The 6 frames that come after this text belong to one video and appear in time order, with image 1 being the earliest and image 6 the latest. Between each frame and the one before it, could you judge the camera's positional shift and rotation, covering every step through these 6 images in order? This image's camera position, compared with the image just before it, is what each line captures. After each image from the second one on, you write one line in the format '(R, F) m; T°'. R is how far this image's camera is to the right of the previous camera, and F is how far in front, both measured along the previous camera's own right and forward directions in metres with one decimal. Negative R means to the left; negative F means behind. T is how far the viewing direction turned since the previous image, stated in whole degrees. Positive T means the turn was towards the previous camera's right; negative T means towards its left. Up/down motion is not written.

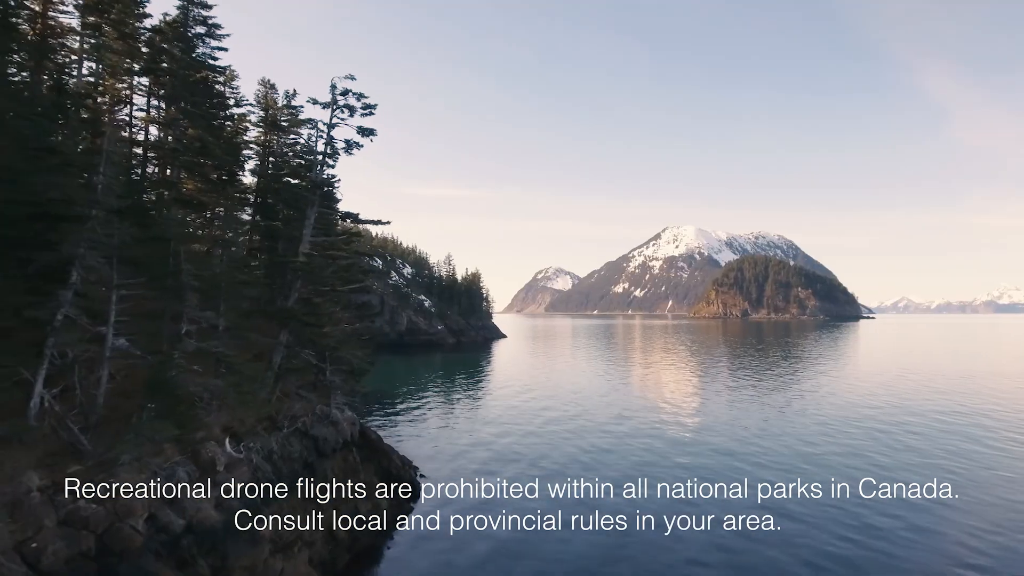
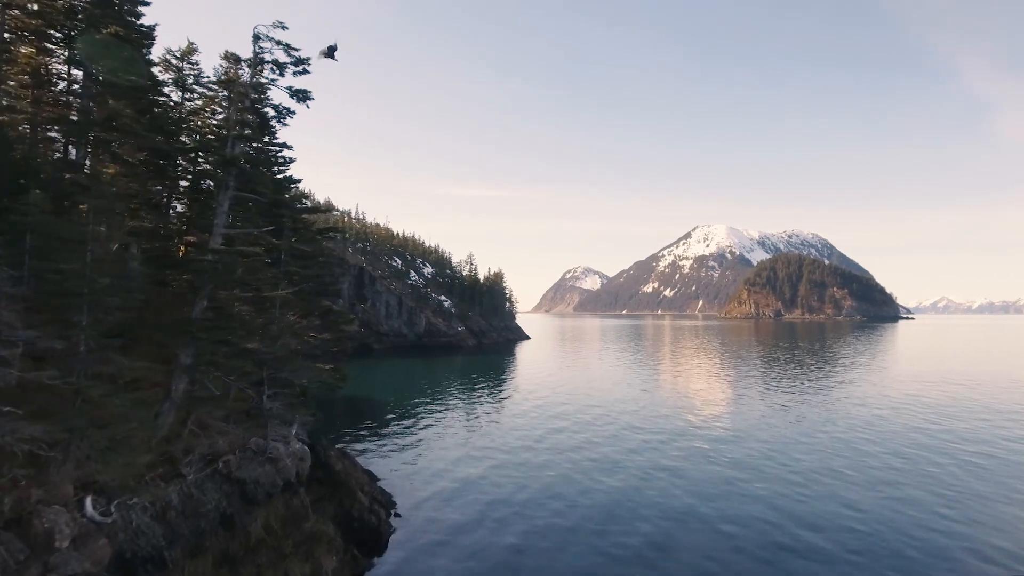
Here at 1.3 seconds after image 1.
(+1.0, +3.0) m; -3°
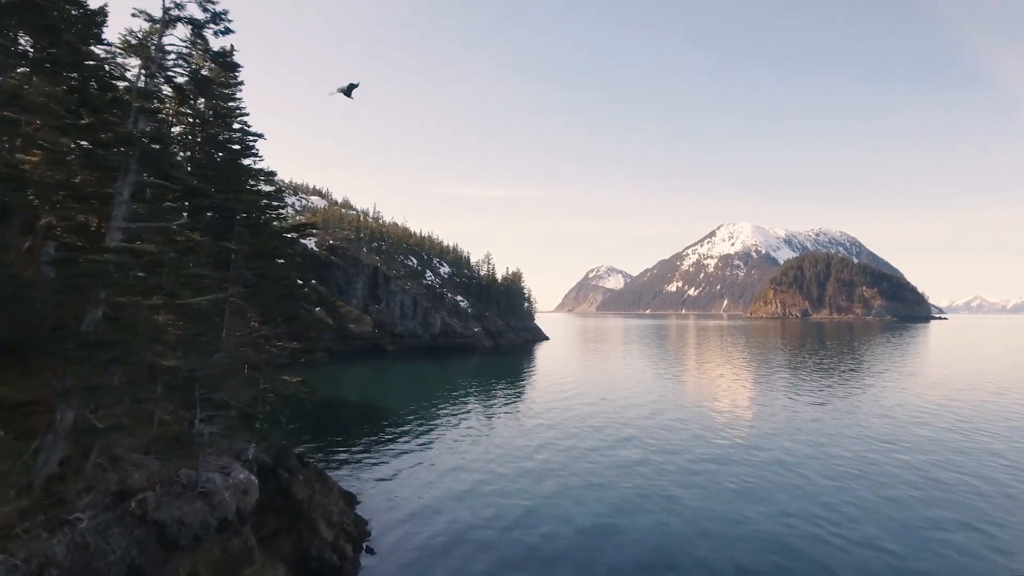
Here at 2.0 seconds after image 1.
(+0.9, +2.0) m; -2°
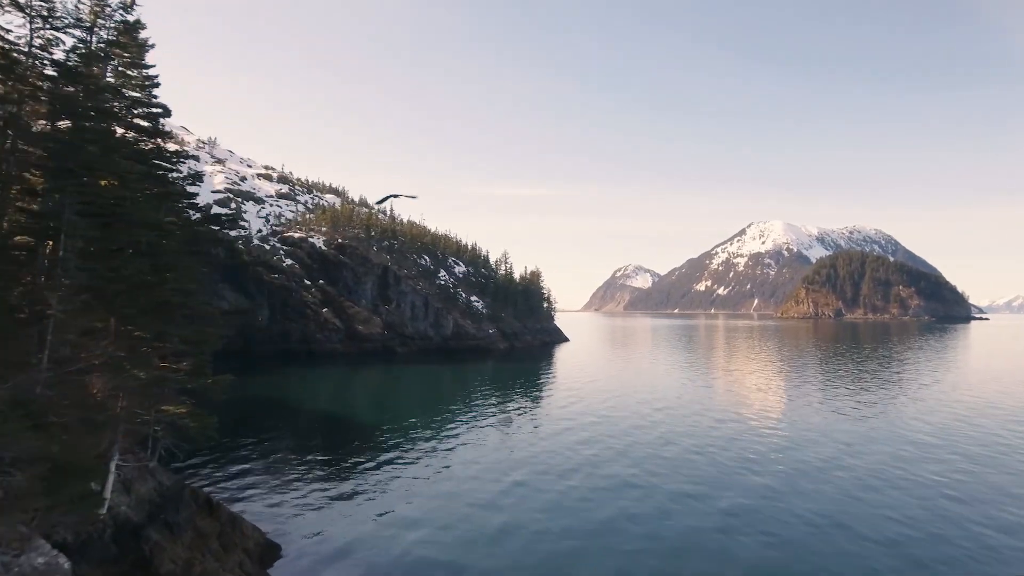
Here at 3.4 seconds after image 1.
(+1.7, +3.4) m; -3°
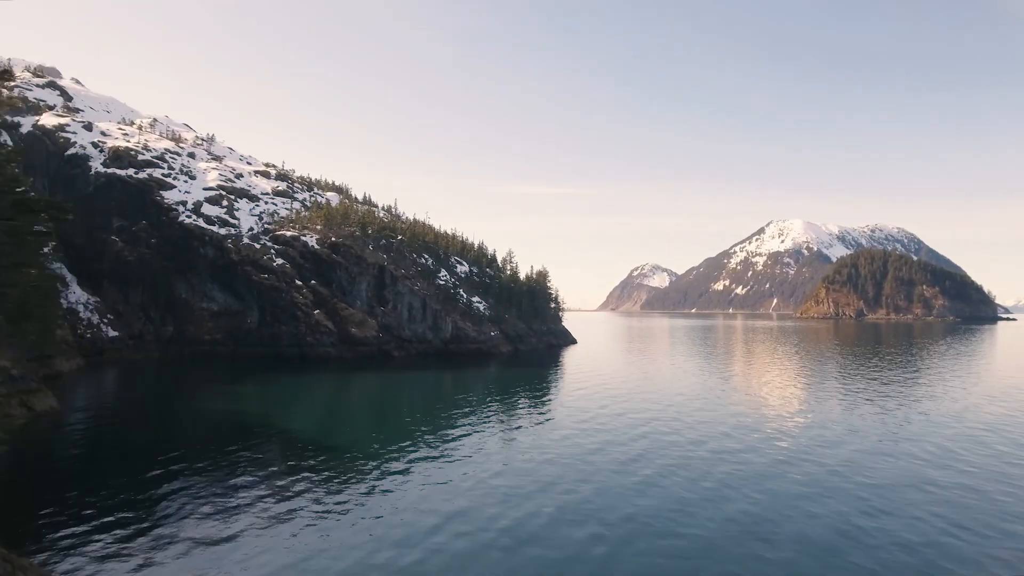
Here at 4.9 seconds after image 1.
(+2.0, +4.1) m; -2°
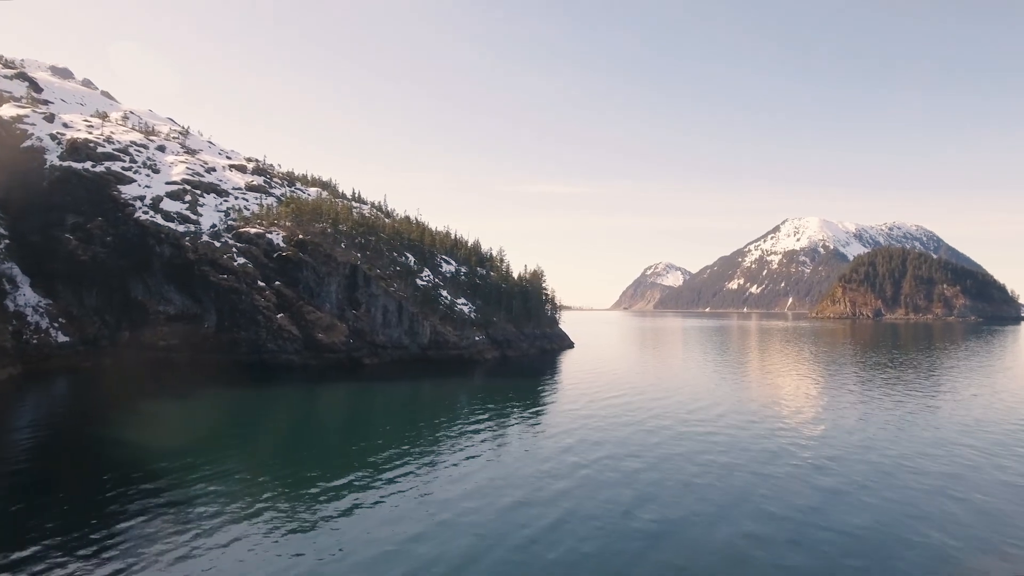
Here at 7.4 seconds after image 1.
(+4.0, +6.4) m; -1°
